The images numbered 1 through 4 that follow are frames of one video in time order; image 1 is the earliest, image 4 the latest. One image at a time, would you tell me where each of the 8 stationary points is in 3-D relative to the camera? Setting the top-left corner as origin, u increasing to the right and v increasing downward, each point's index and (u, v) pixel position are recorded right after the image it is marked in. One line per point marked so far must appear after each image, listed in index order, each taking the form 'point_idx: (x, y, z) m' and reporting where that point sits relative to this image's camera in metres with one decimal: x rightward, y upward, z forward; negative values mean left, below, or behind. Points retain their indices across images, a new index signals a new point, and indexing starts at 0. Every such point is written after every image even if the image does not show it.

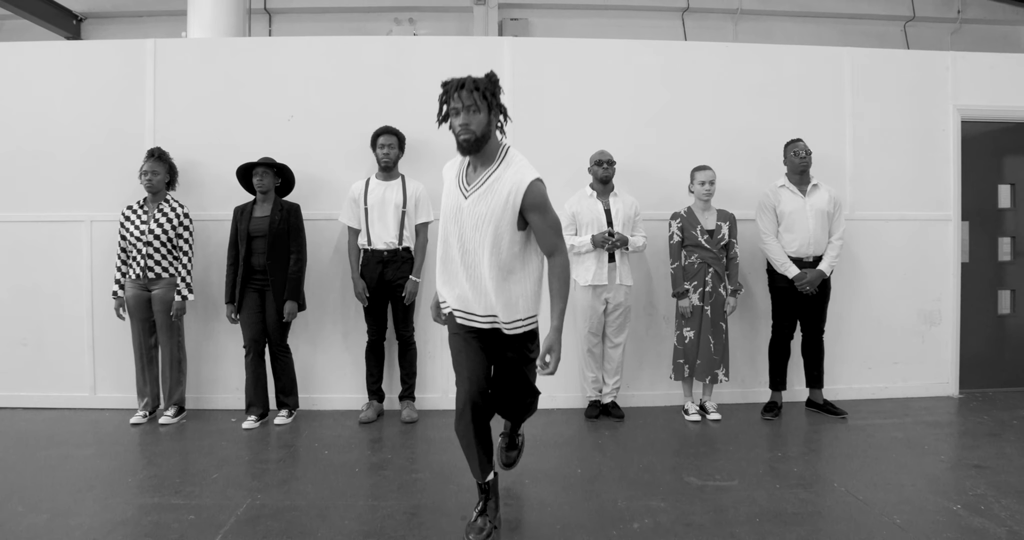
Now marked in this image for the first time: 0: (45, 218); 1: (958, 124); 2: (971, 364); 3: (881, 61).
0: (-2.4, +0.3, +3.7) m
1: (+2.4, +0.8, +3.9) m
2: (+2.6, -0.5, +4.1) m
3: (+2.0, +1.1, +3.9) m
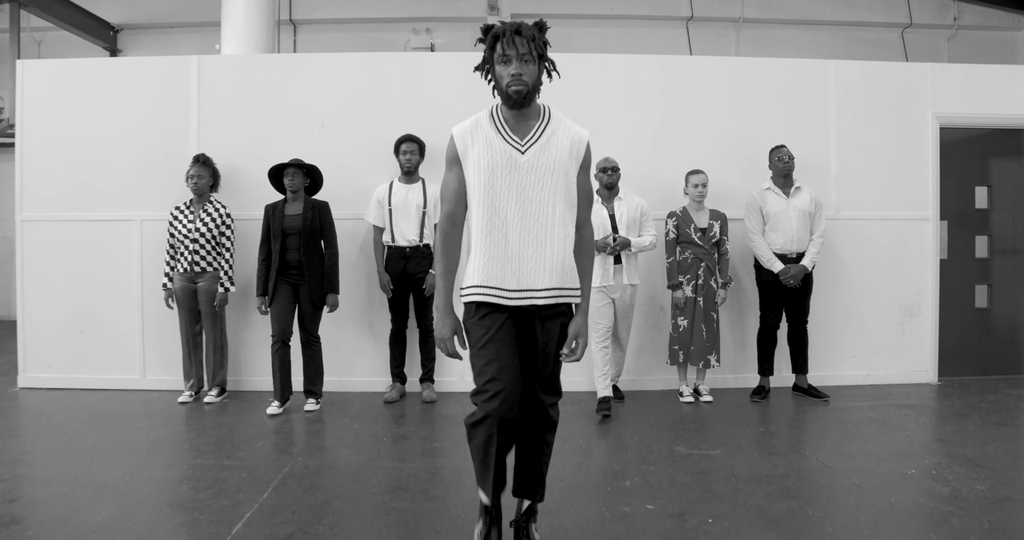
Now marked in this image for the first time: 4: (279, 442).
0: (-2.4, +0.3, +4.1) m
1: (+2.5, +0.8, +4.2) m
2: (+2.7, -0.5, +4.4) m
3: (+2.1, +1.2, +4.2) m
4: (-1.0, -0.8, +3.2) m
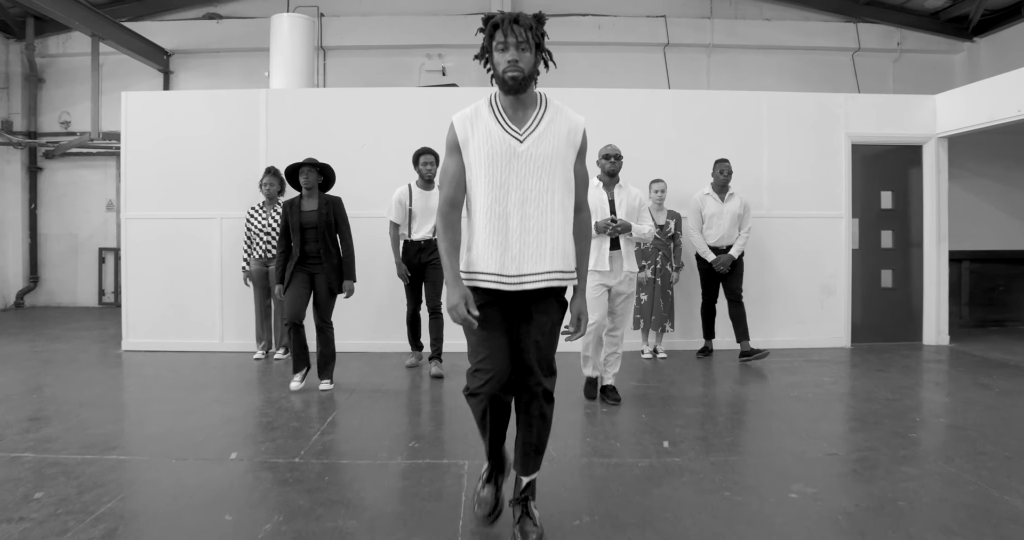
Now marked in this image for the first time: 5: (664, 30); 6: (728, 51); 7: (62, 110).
0: (-2.4, +0.4, +5.3) m
1: (+2.5, +0.9, +5.3) m
2: (+2.7, -0.4, +5.5) m
3: (+2.1, +1.2, +5.3) m
4: (-1.0, -0.7, +4.3) m
5: (+1.8, +2.8, +8.3) m
6: (+2.6, +2.6, +8.5) m
7: (-5.5, +2.0, +8.8) m
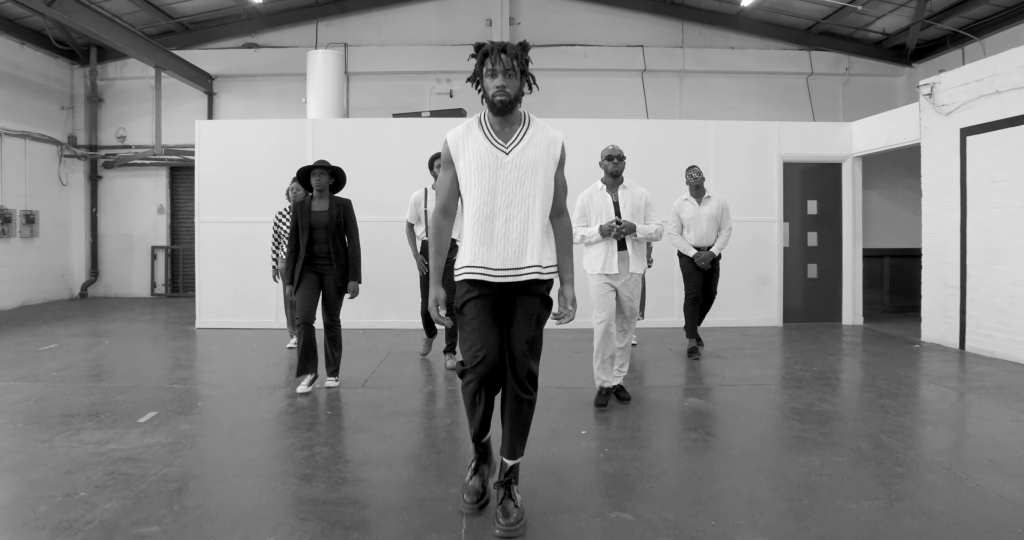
0: (-2.4, +0.5, +6.6) m
1: (+2.5, +1.0, +6.6) m
2: (+2.6, -0.4, +6.8) m
3: (+2.0, +1.3, +6.6) m
4: (-1.1, -0.6, +5.6) m
5: (+1.7, +2.8, +9.6) m
6: (+2.5, +2.7, +9.8) m
7: (-5.5, +2.0, +10.1) m
